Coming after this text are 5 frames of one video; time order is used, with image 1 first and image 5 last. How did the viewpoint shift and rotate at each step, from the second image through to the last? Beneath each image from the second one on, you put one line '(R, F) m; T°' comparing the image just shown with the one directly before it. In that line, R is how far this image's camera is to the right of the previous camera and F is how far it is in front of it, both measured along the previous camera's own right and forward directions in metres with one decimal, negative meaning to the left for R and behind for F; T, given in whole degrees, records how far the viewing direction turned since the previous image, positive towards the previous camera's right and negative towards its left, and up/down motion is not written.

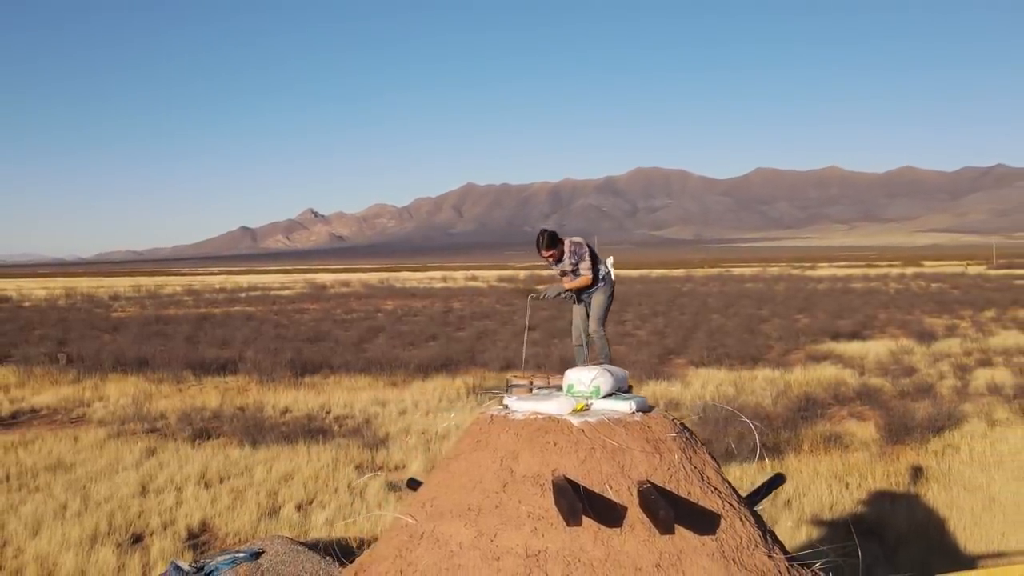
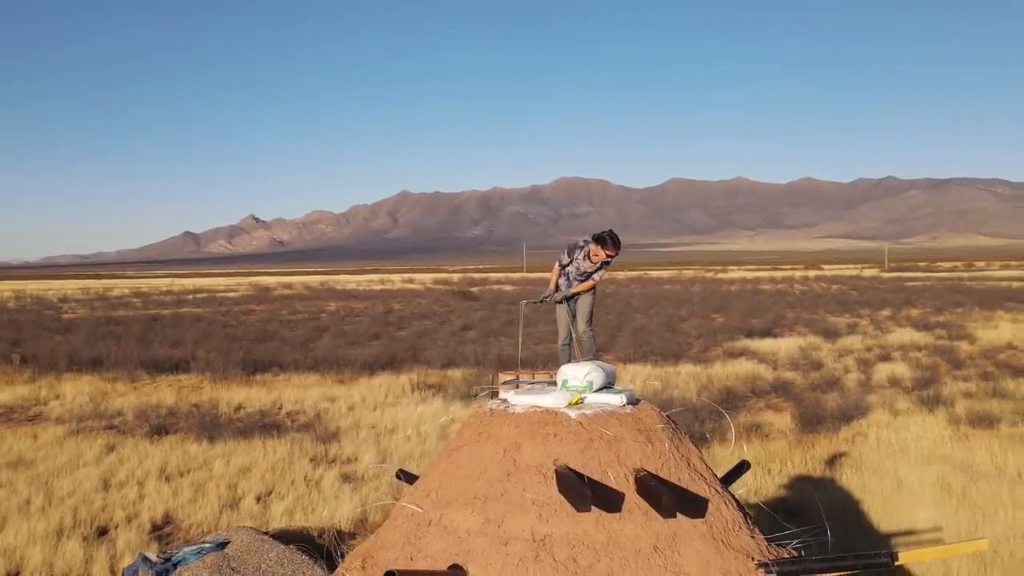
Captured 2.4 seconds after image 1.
(-0.8, -0.3) m; +8°
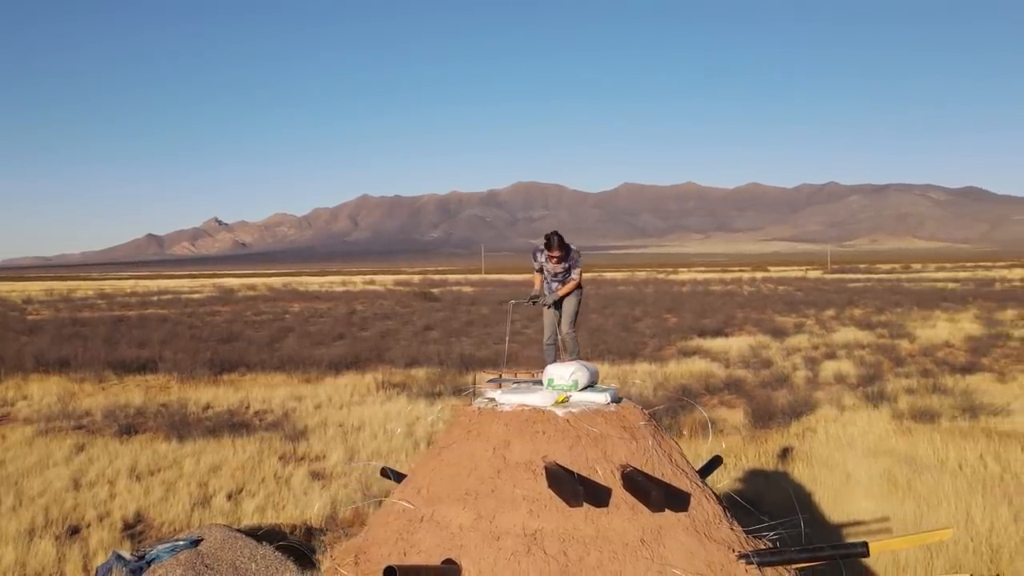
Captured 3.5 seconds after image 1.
(-0.4, -0.2) m; +4°
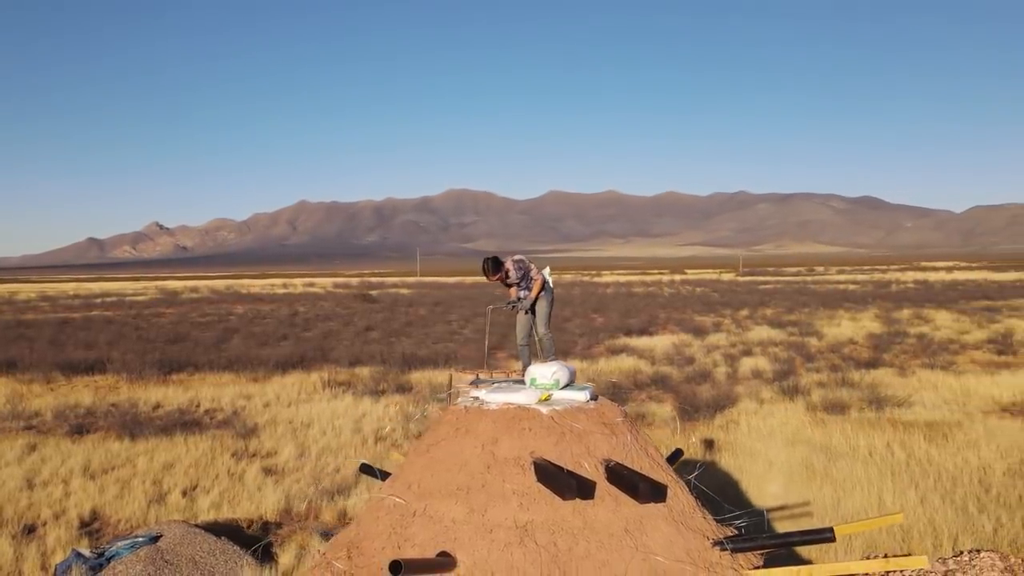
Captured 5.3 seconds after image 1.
(-0.7, -0.4) m; +7°
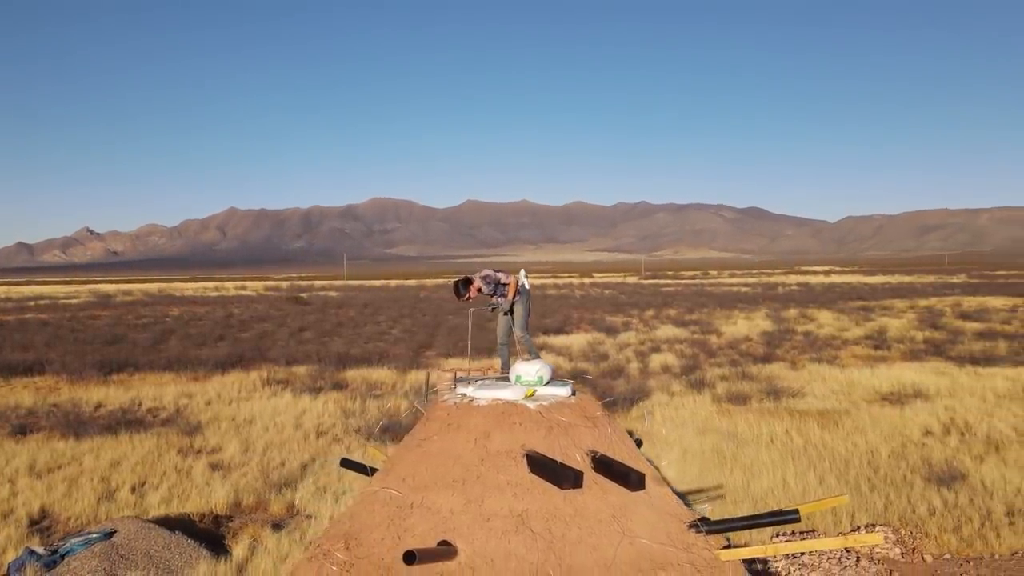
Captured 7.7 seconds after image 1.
(-1.0, -0.7) m; +9°
